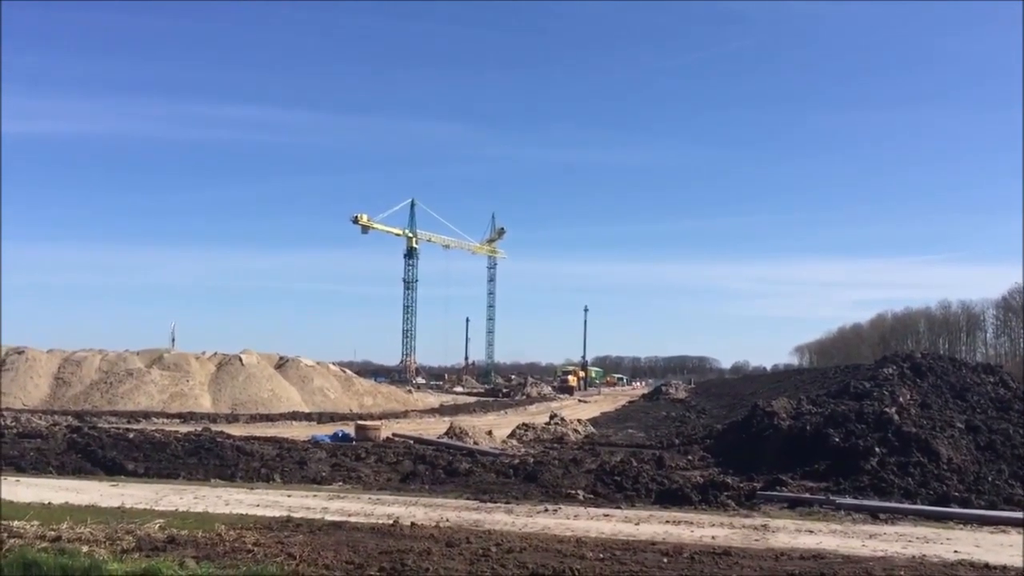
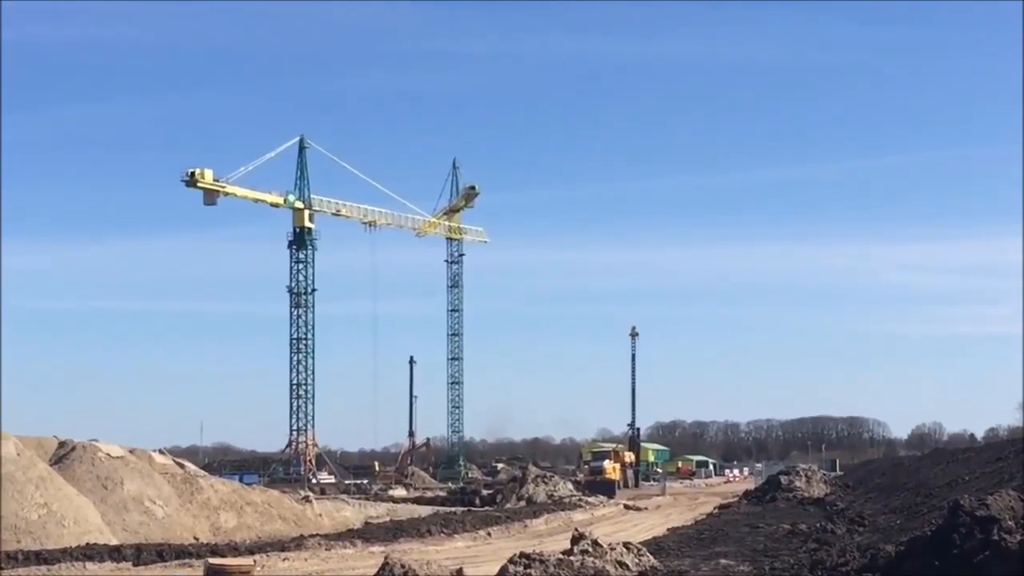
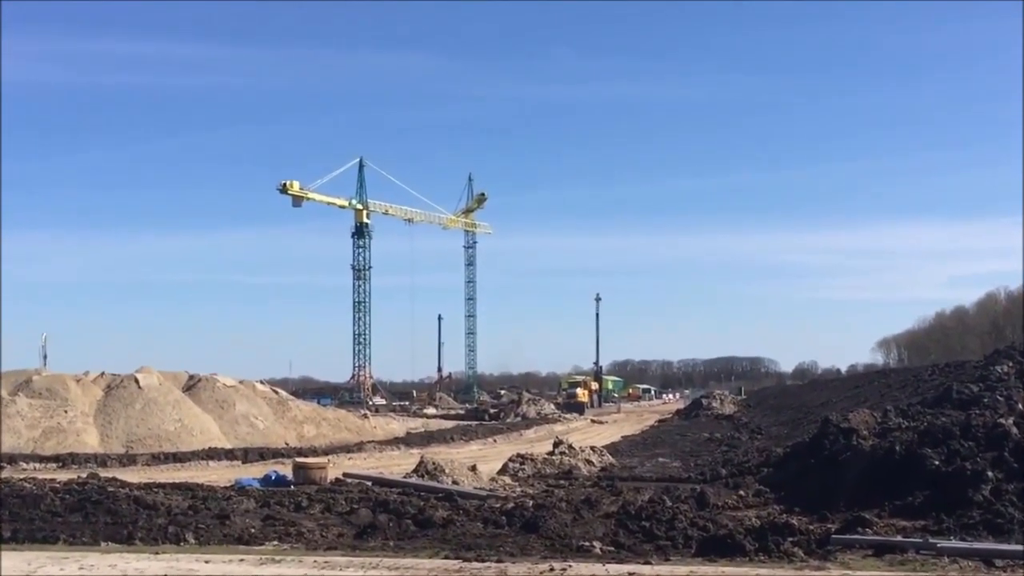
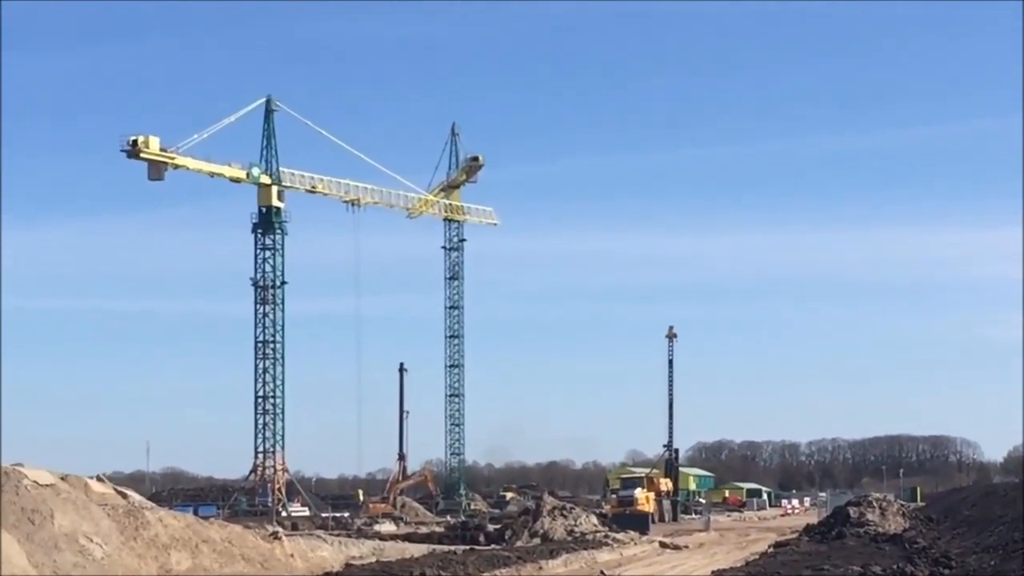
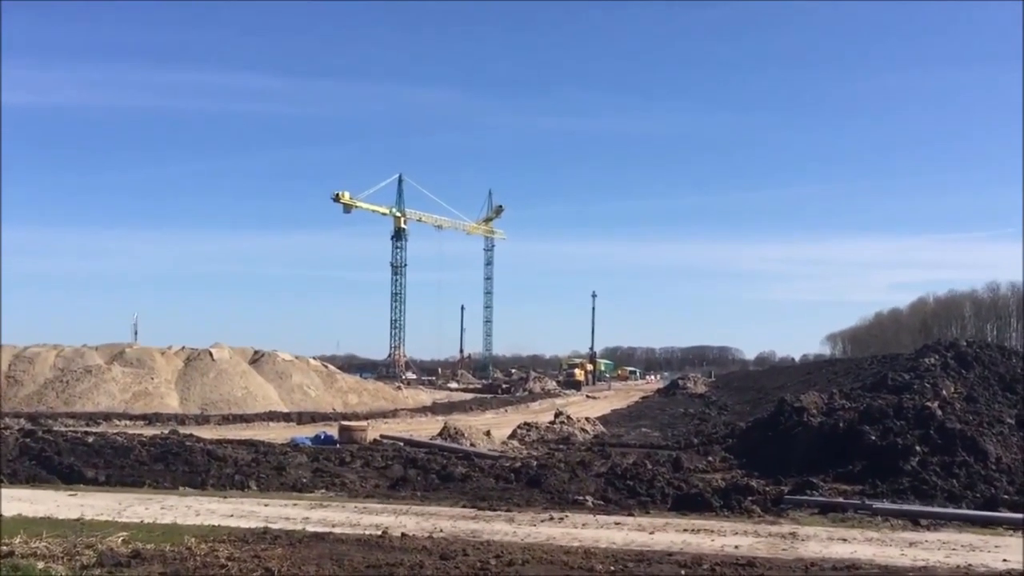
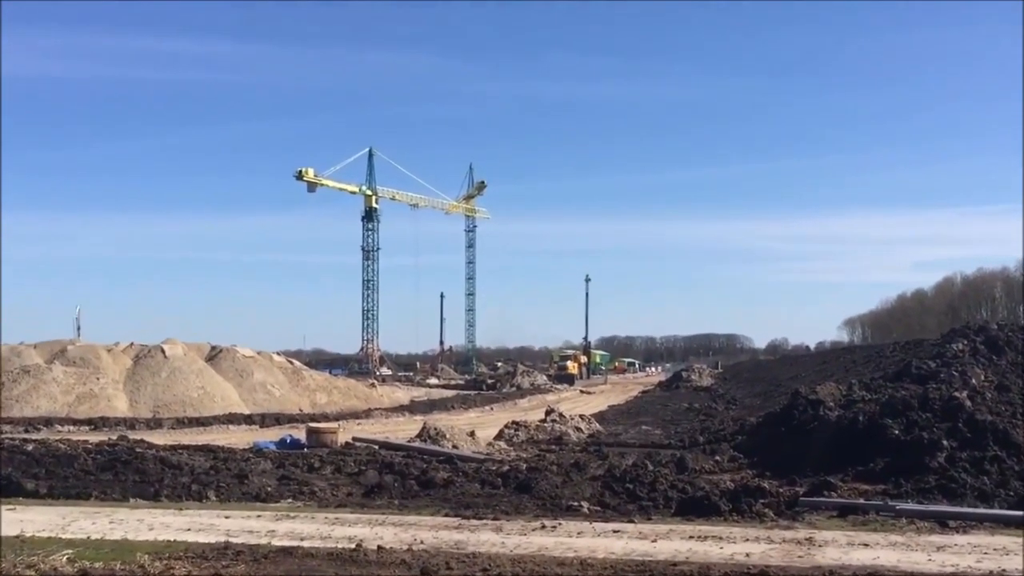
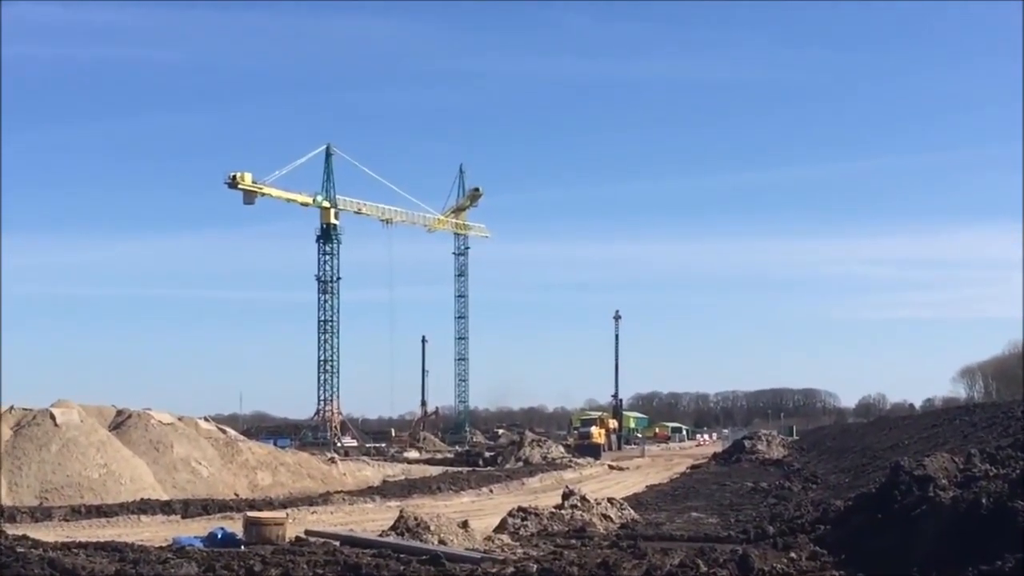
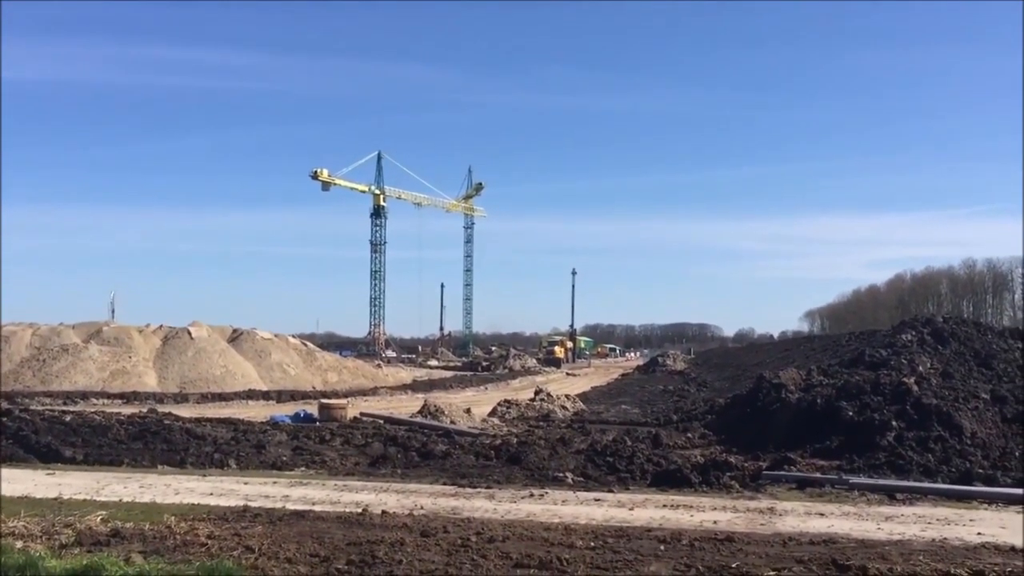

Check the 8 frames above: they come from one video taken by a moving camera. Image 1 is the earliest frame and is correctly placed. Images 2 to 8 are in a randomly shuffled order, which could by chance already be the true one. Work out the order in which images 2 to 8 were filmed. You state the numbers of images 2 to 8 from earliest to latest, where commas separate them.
5, 8, 6, 3, 7, 2, 4
